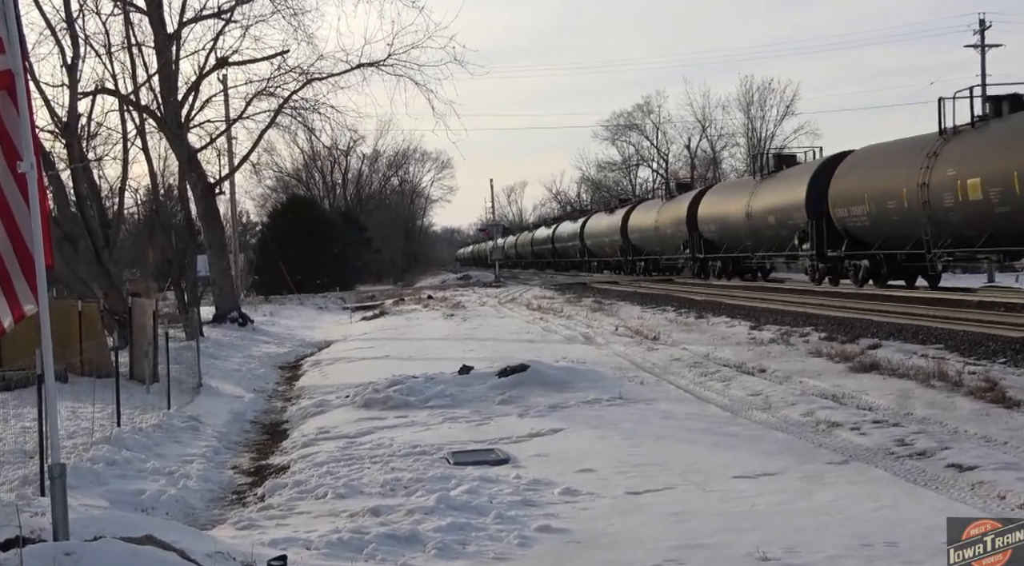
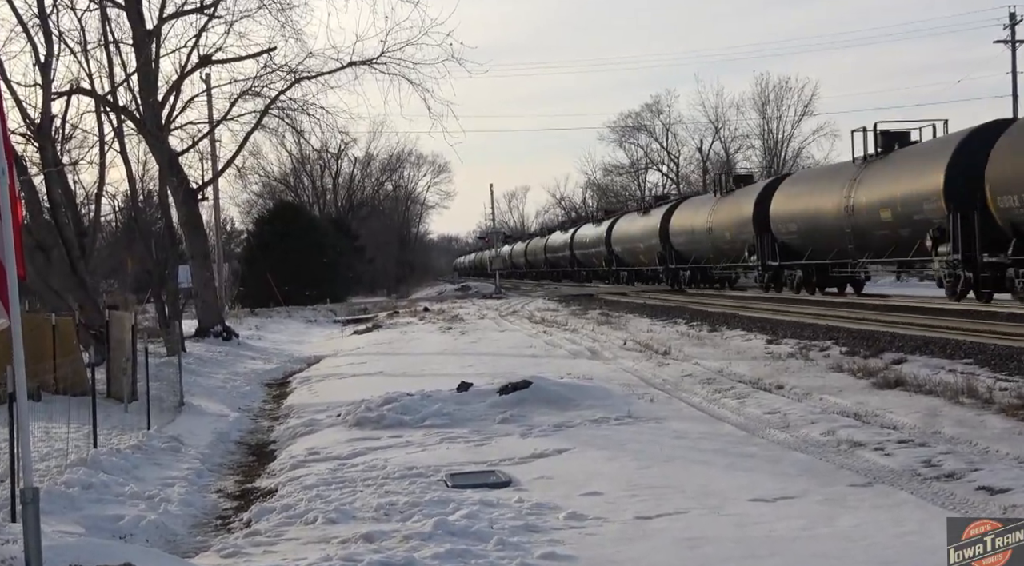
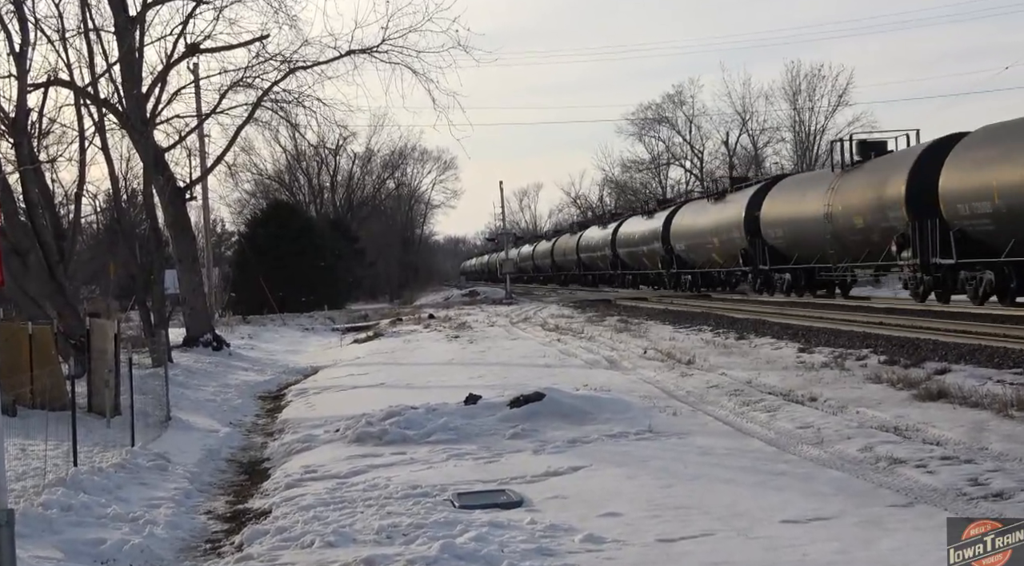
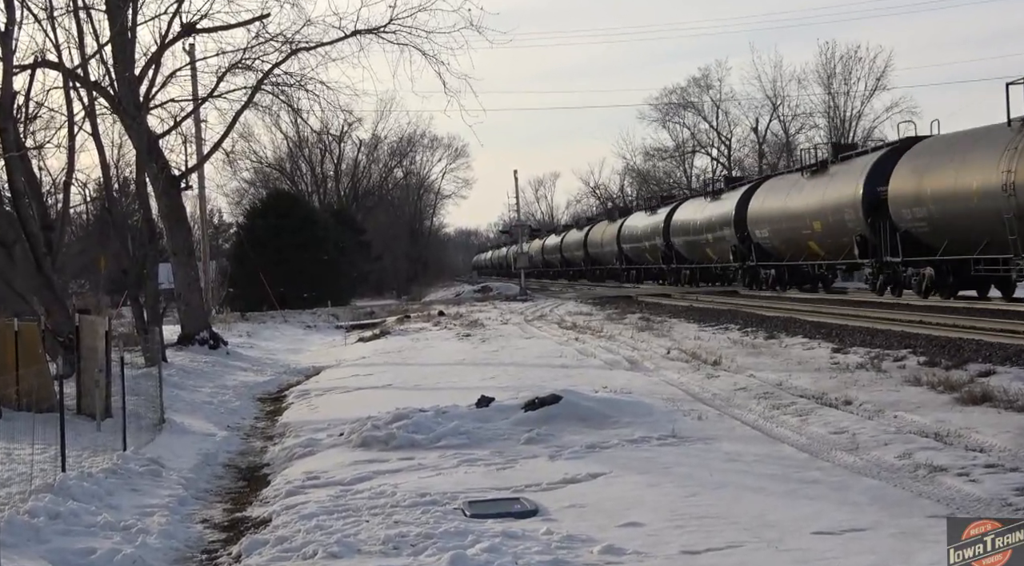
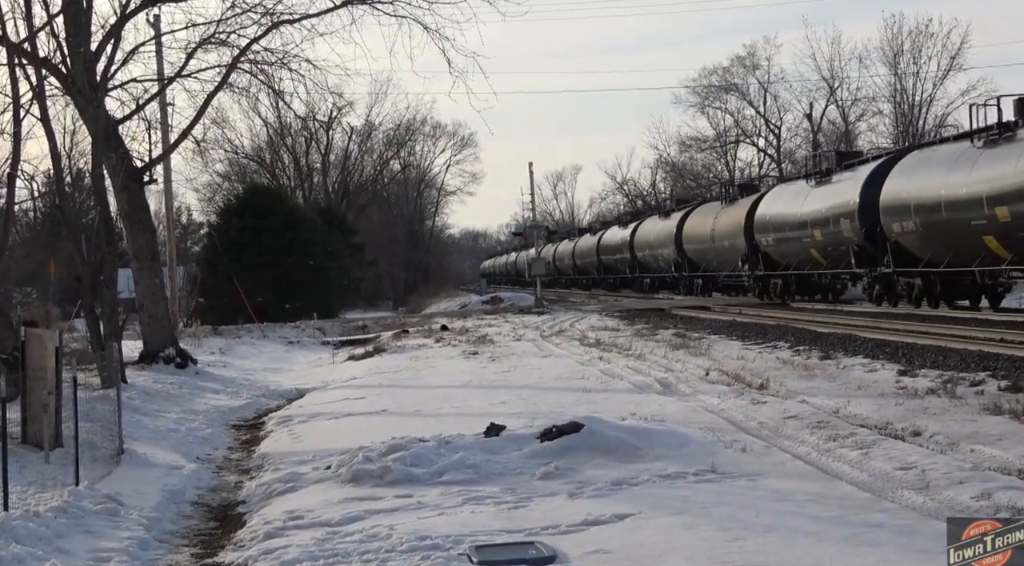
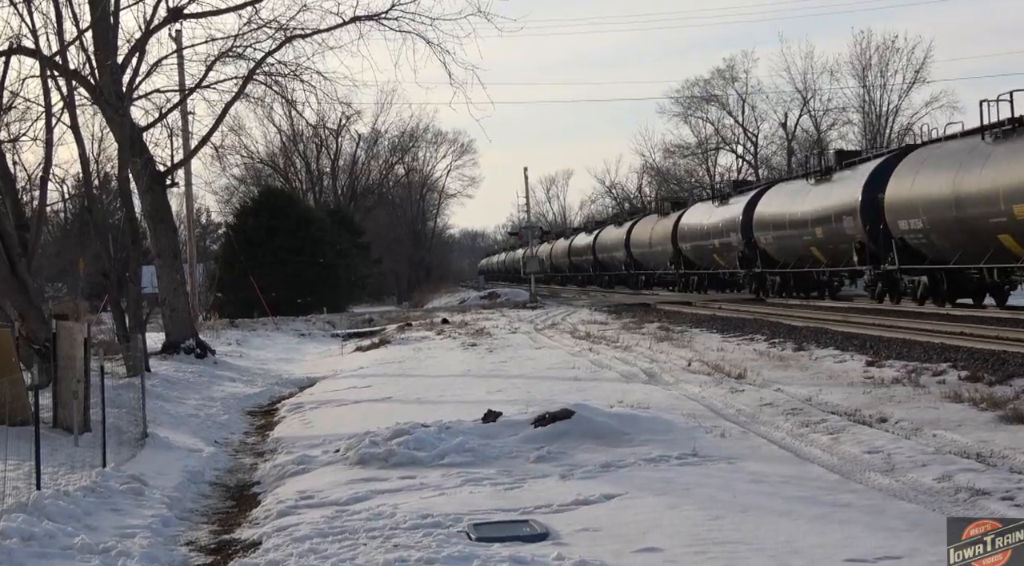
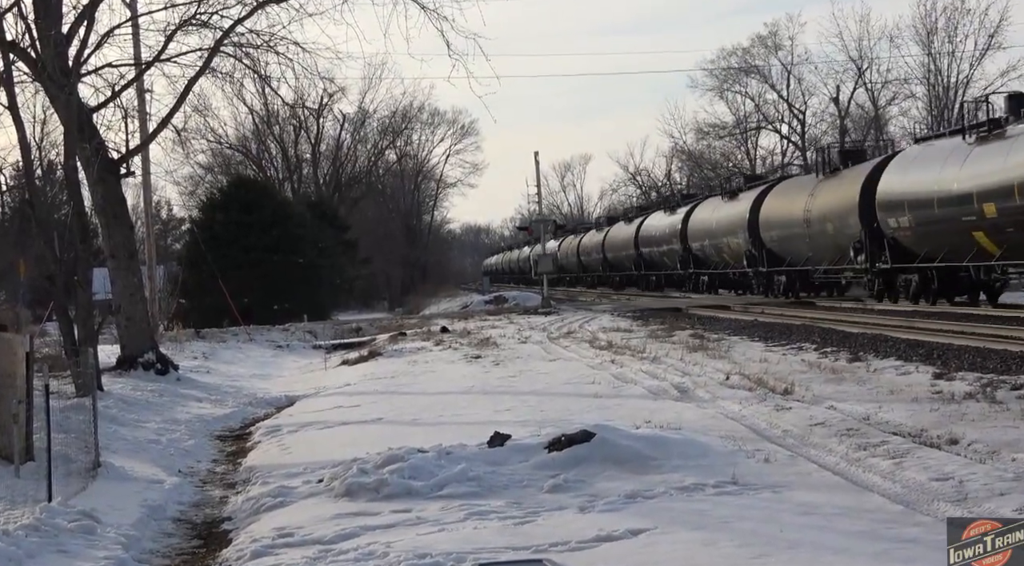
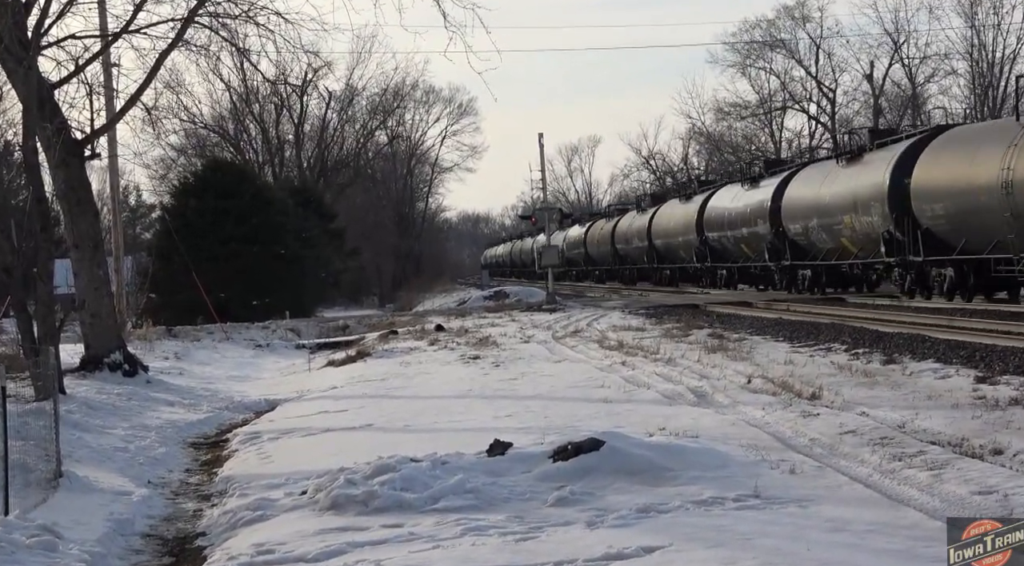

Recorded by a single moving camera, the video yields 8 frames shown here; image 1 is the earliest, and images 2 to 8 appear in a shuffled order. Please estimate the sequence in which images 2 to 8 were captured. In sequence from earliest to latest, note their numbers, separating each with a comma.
2, 3, 4, 6, 5, 7, 8
